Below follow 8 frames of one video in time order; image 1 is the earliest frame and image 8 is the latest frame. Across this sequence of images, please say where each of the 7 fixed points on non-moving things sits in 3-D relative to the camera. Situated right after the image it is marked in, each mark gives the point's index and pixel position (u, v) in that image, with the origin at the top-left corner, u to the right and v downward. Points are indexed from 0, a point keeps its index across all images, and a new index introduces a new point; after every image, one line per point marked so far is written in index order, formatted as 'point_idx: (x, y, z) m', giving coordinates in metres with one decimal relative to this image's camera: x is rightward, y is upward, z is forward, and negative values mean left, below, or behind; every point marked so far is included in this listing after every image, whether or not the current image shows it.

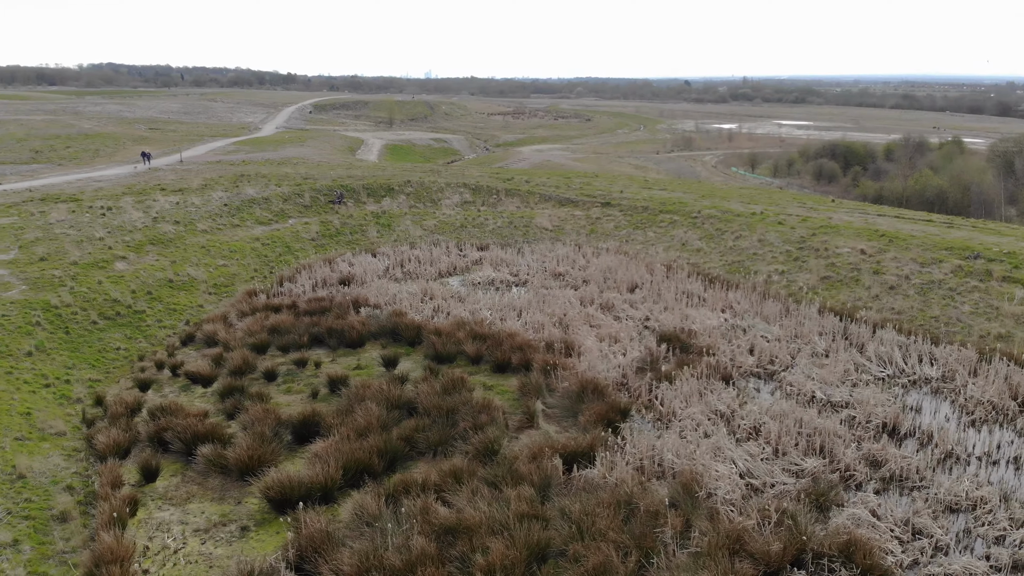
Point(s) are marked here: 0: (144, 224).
0: (-6.1, +1.0, +13.8) m
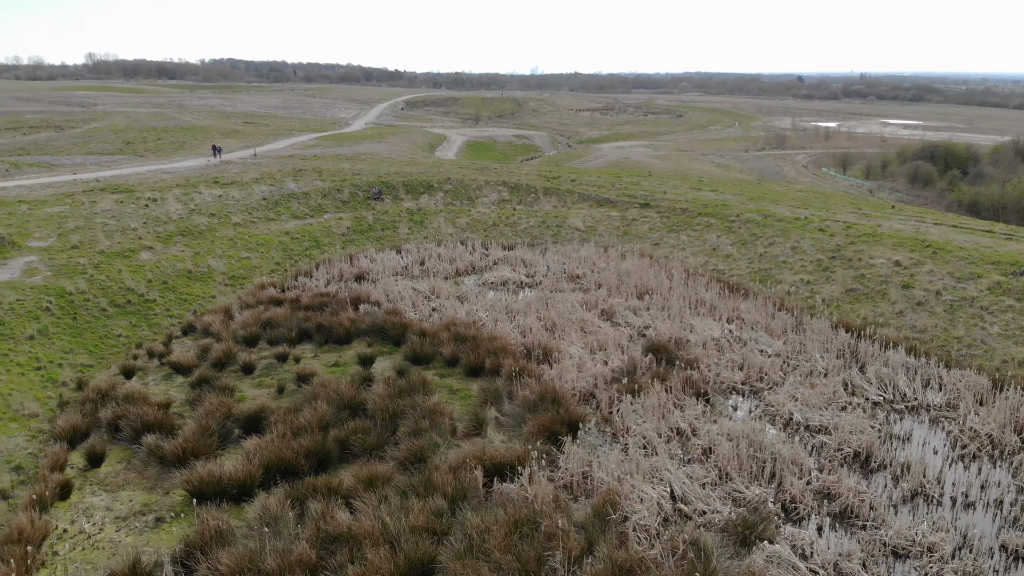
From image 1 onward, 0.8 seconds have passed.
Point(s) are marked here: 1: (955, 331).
0: (-5.8, +1.2, +14.4) m
1: (+5.4, -0.5, +10.1) m
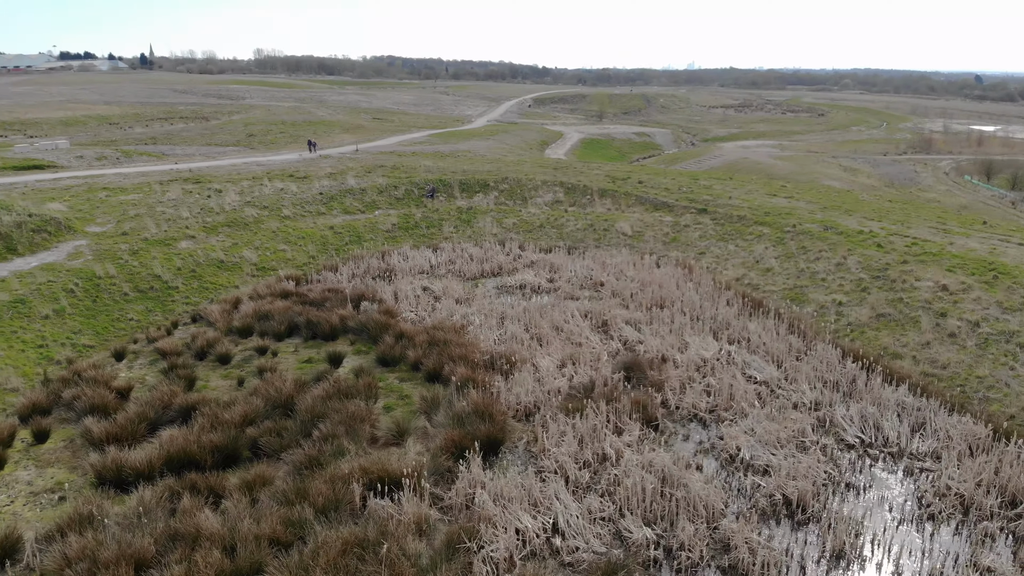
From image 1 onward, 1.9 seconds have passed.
0: (-5.1, +1.4, +15.1) m
1: (+5.0, -0.9, +8.9) m
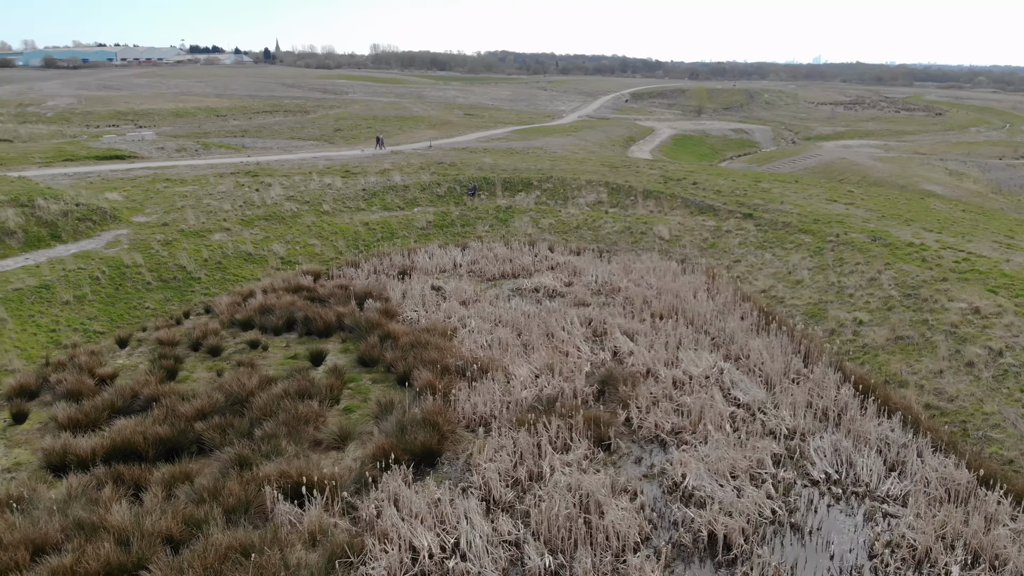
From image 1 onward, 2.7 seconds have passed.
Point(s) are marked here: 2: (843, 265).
0: (-4.4, +1.6, +15.5) m
1: (+4.6, -1.1, +7.9) m
2: (+4.8, +0.3, +12.0) m
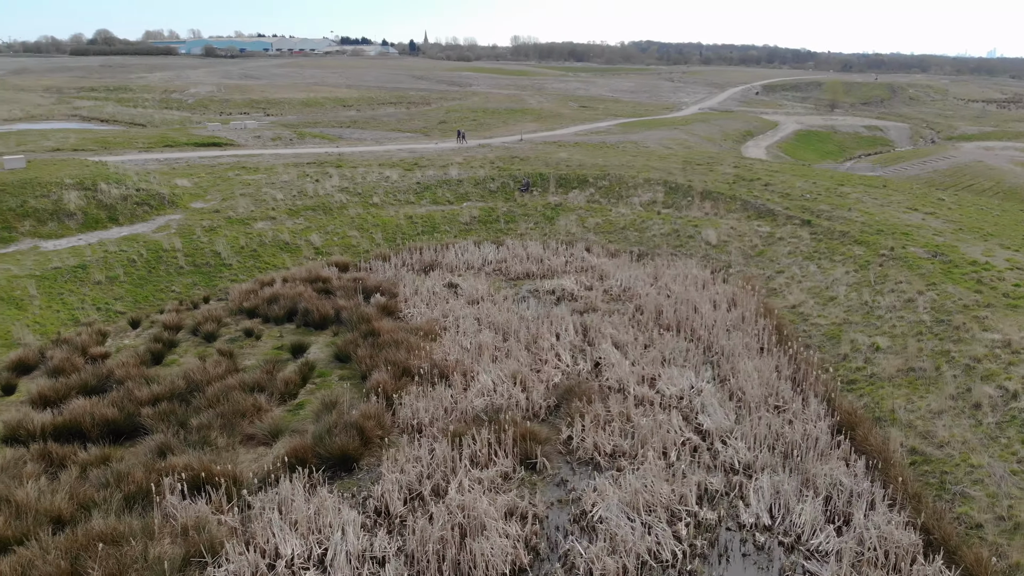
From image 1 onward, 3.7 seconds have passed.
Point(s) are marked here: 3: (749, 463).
0: (-3.5, +1.8, +15.8) m
1: (+3.9, -1.4, +6.9) m
2: (+4.8, +0.1, +10.8) m
3: (+2.1, -1.5, +7.2) m
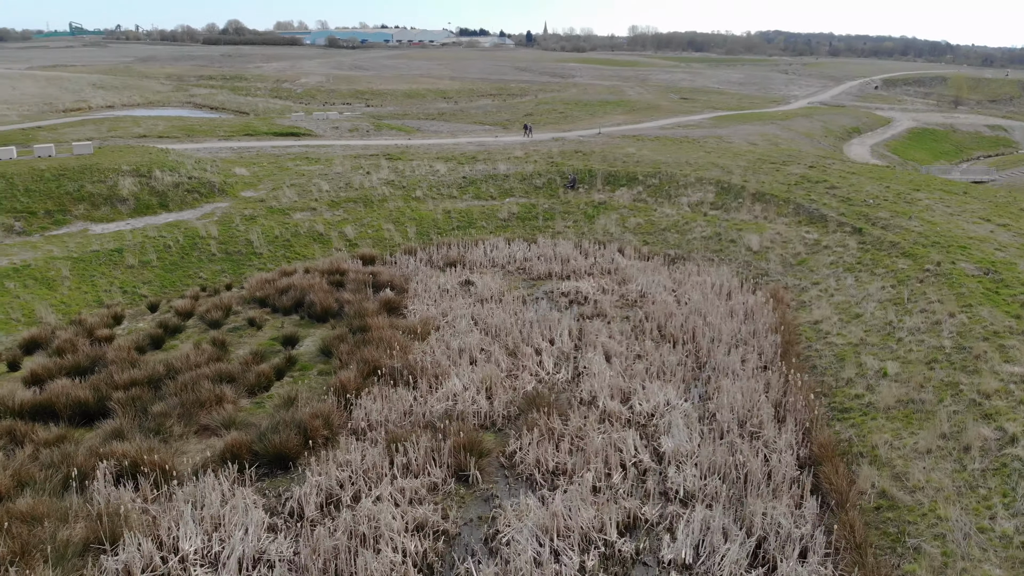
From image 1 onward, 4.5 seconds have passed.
0: (-2.7, +2.0, +16.0) m
1: (+3.2, -1.6, +6.1) m
2: (+4.8, -0.2, +9.8) m
3: (+1.5, -1.7, +6.7) m
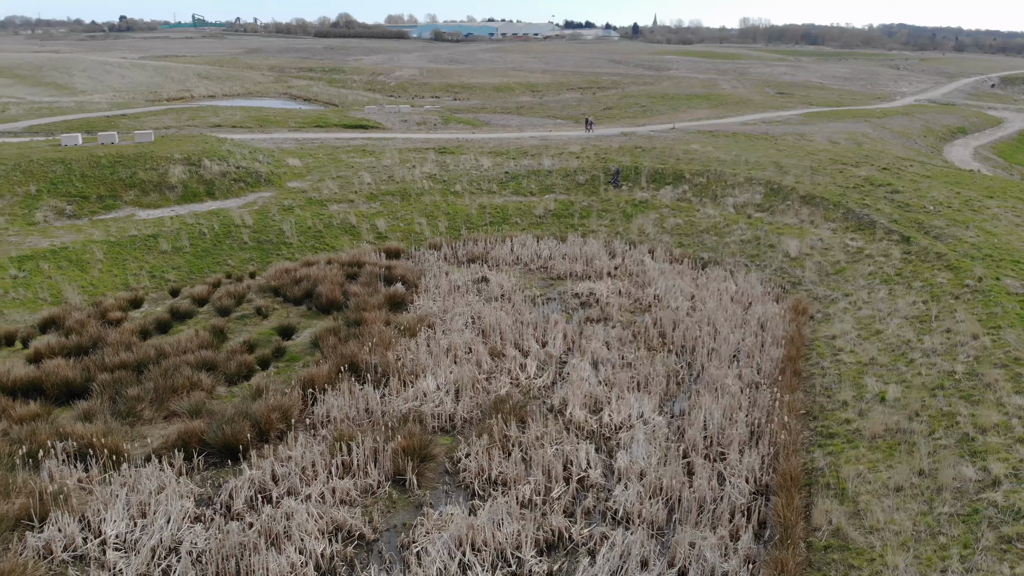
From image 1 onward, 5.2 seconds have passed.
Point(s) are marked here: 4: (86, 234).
0: (-1.9, +2.1, +16.0) m
1: (+2.6, -1.7, +5.5) m
2: (+4.7, -0.3, +8.9) m
3: (+0.9, -1.7, +6.3) m
4: (-6.6, +0.8, +12.8) m
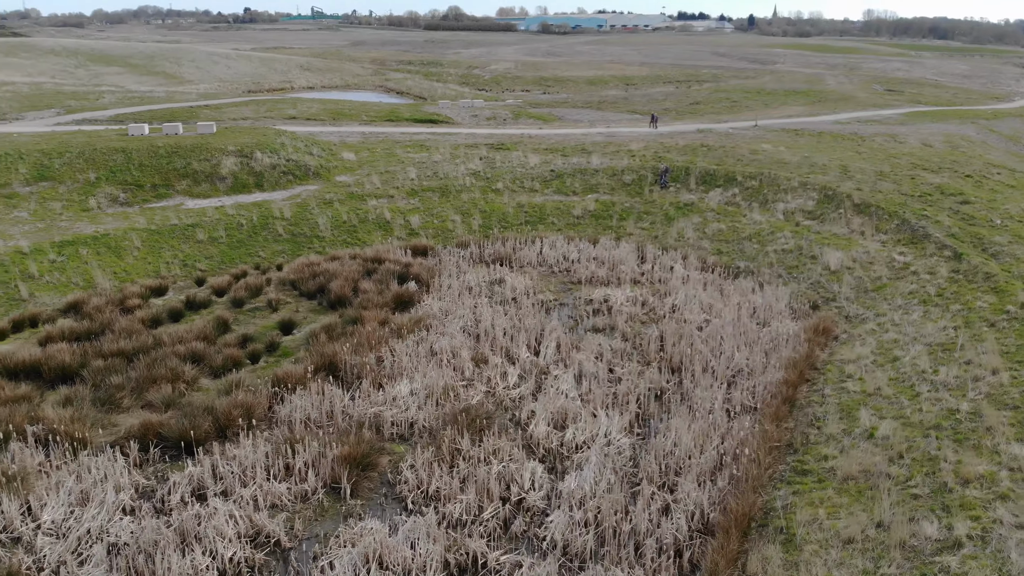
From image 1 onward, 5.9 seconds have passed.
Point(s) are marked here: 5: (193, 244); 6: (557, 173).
0: (-1.0, +2.2, +15.9) m
1: (+1.8, -1.9, +4.9) m
2: (+4.4, -0.6, +8.0) m
3: (+0.3, -1.8, +5.9) m
4: (-6.1, +1.1, +13.3) m
5: (-5.0, +0.7, +13.0) m
6: (+0.9, +2.2, +15.9) m
